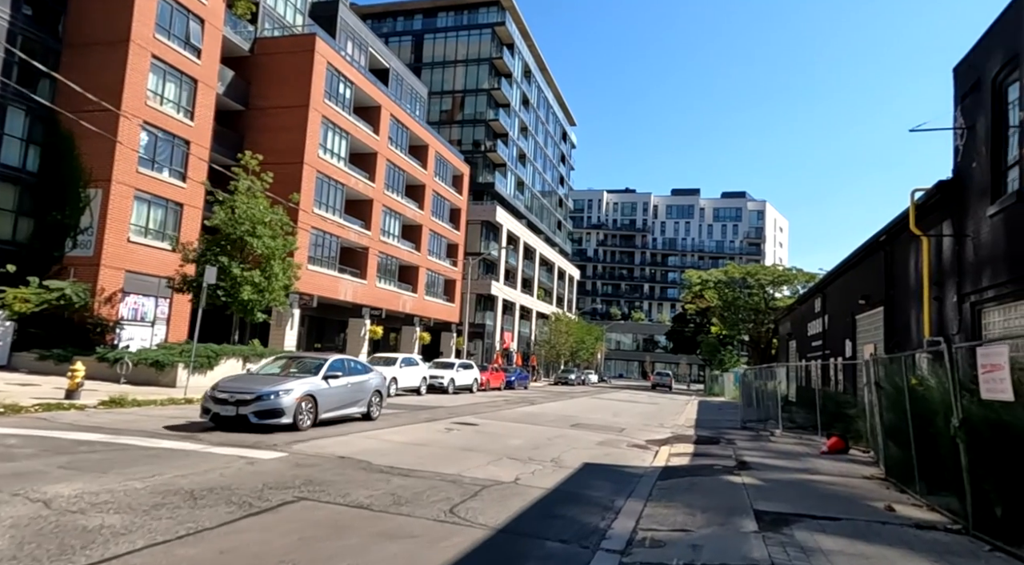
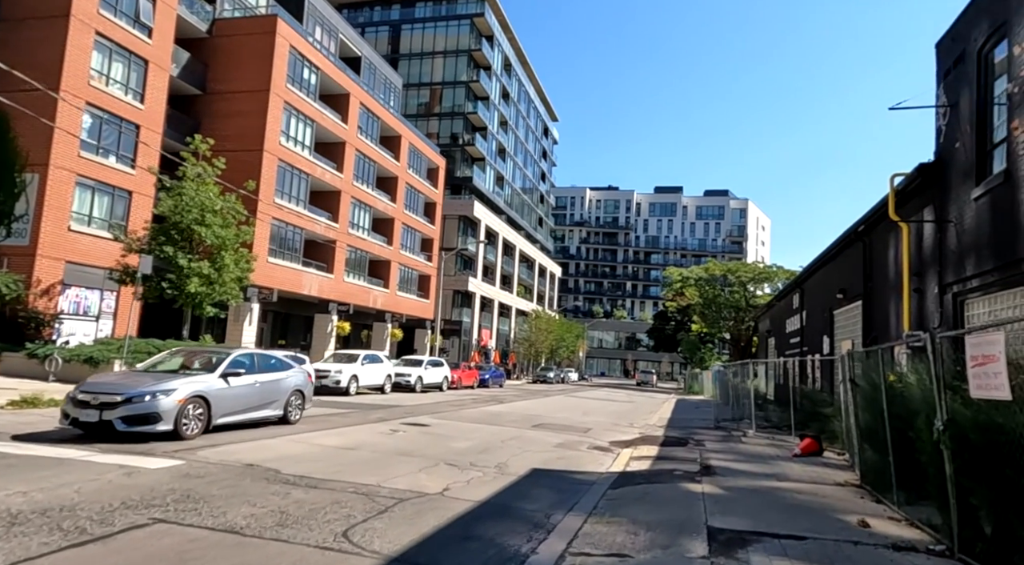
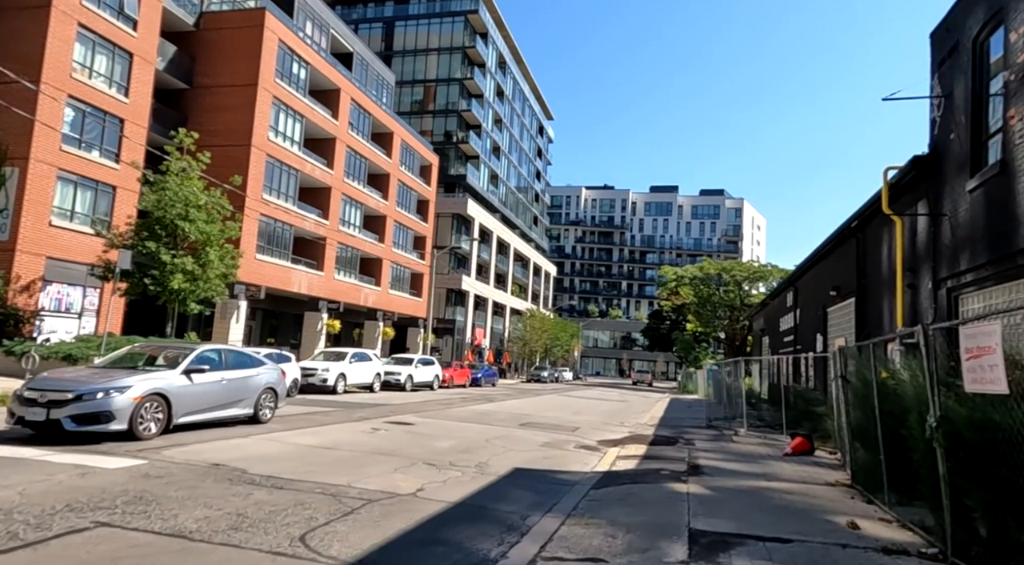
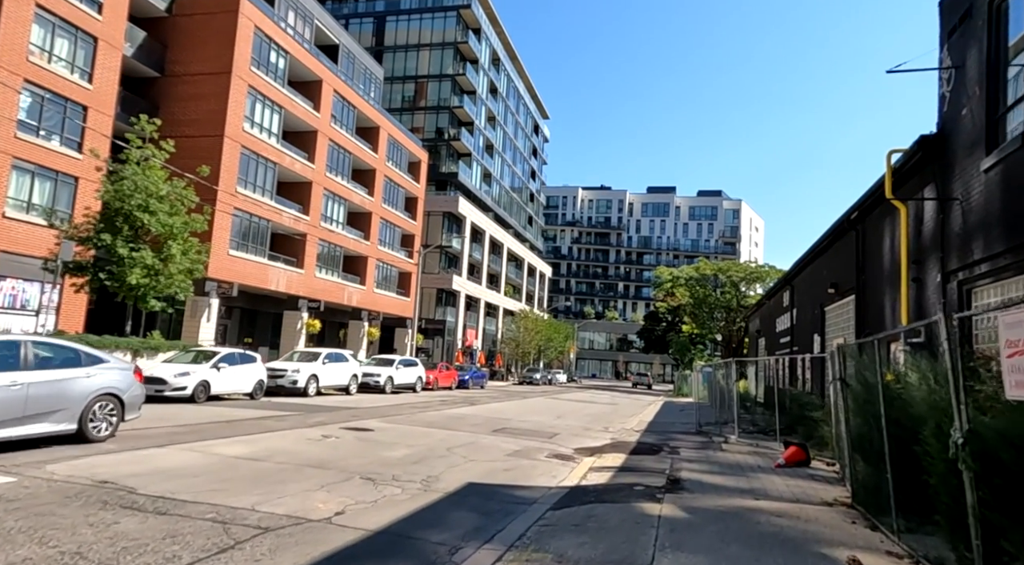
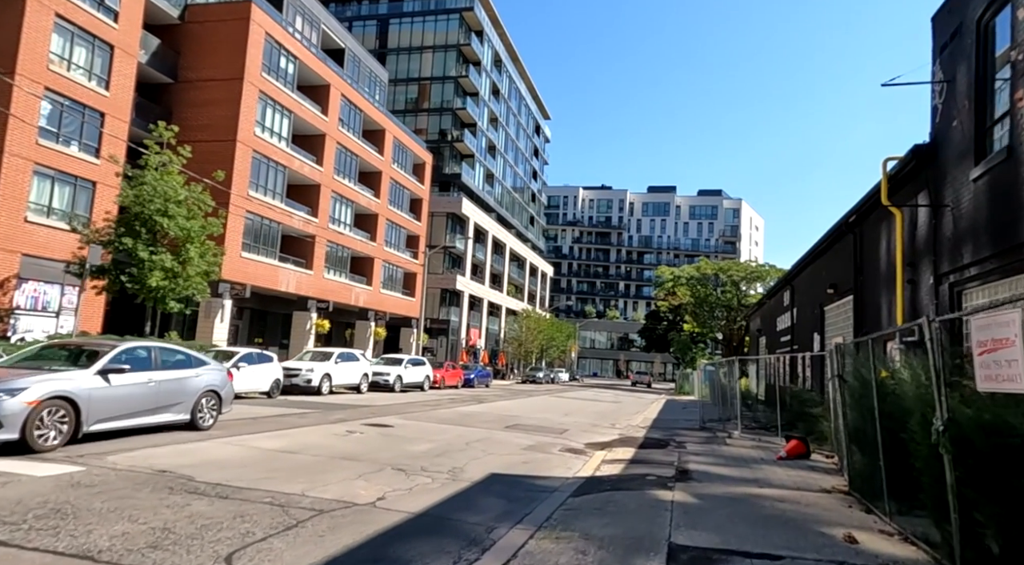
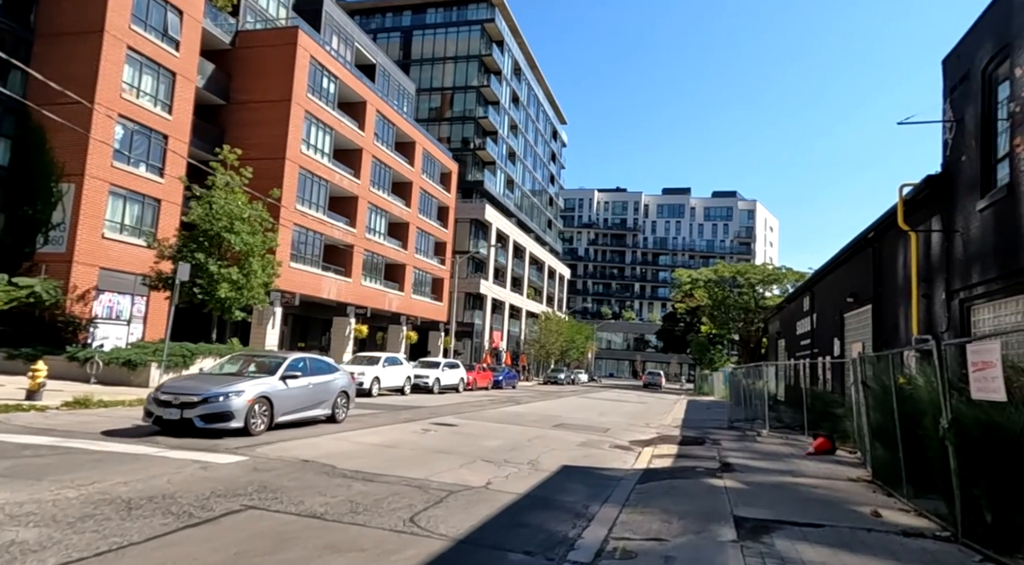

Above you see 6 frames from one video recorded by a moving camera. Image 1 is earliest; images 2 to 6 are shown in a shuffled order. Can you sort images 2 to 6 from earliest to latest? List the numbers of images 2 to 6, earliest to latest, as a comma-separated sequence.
6, 2, 3, 5, 4
